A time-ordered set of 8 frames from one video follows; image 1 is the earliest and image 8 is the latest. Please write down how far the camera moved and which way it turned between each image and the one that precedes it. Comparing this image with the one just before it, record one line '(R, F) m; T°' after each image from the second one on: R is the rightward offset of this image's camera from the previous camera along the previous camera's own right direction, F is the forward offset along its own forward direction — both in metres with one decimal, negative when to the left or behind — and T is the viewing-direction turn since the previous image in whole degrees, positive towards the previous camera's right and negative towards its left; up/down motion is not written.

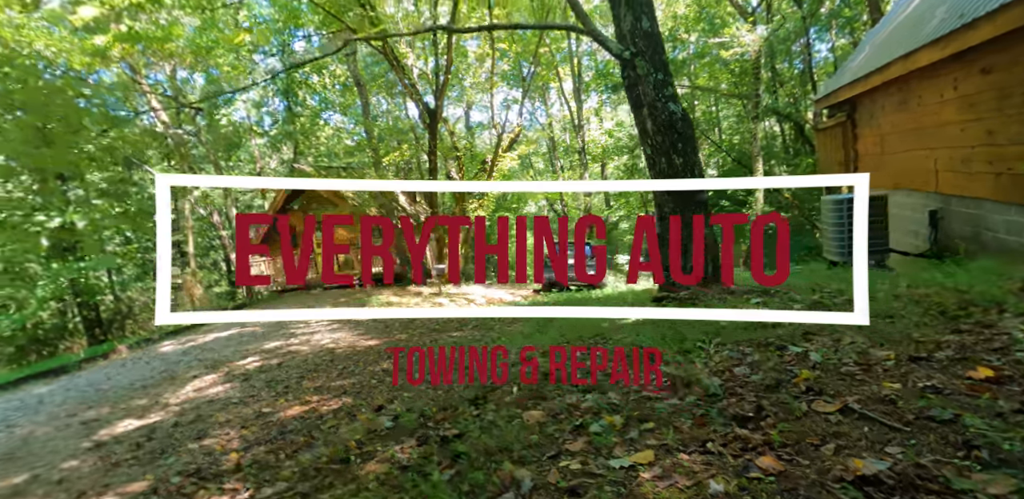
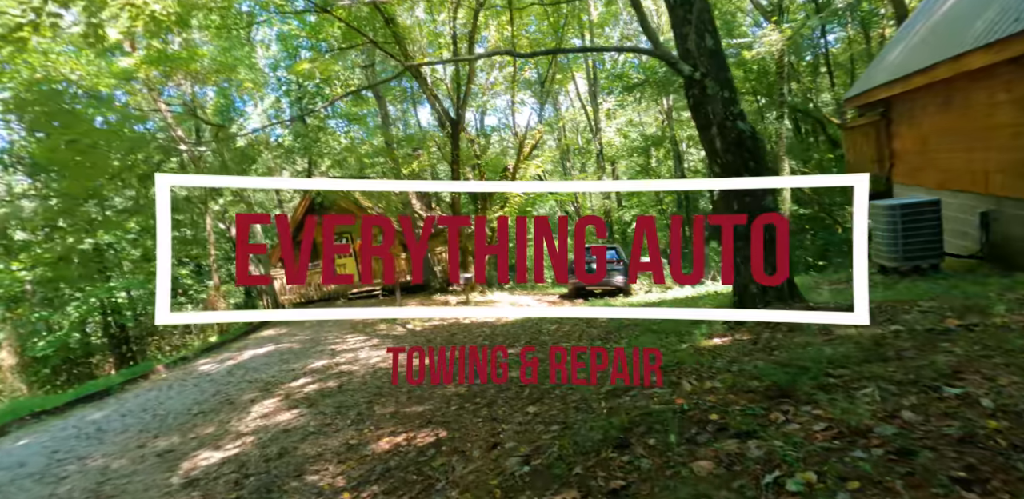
(-0.6, 0.0) m; -1°
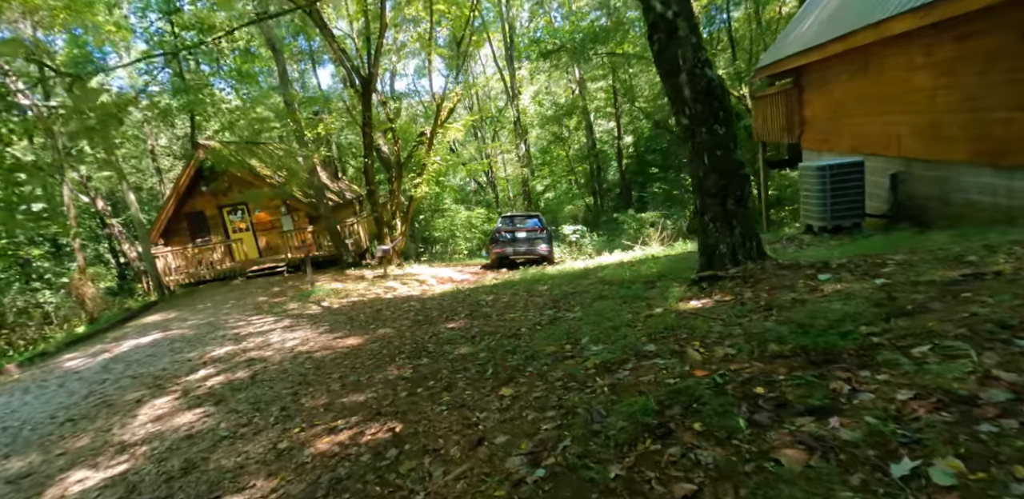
(-0.4, +0.7) m; +10°
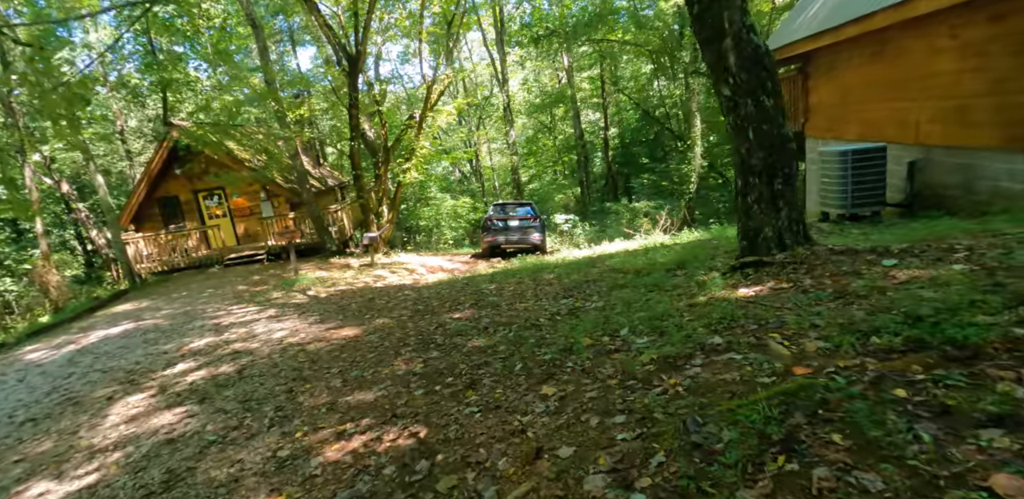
(-0.4, +0.5) m; +2°
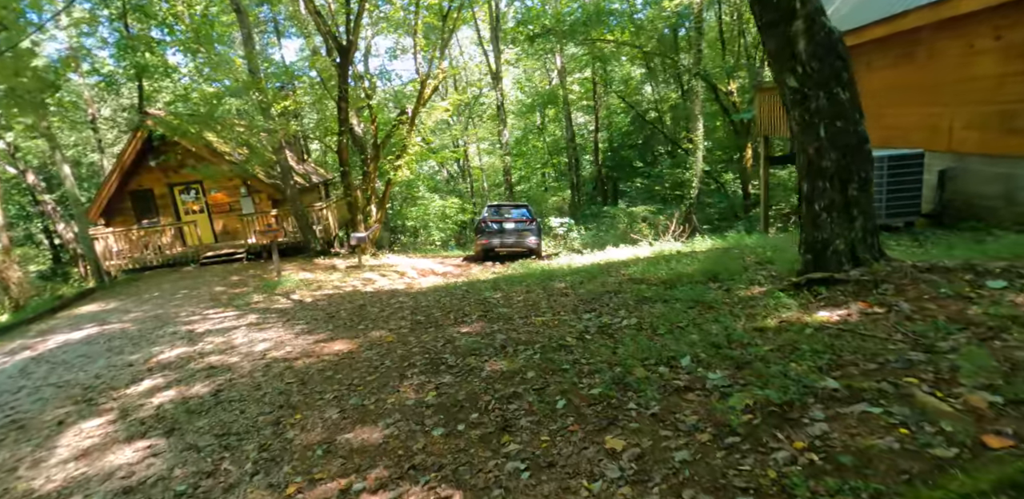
(-0.3, +0.6) m; +2°
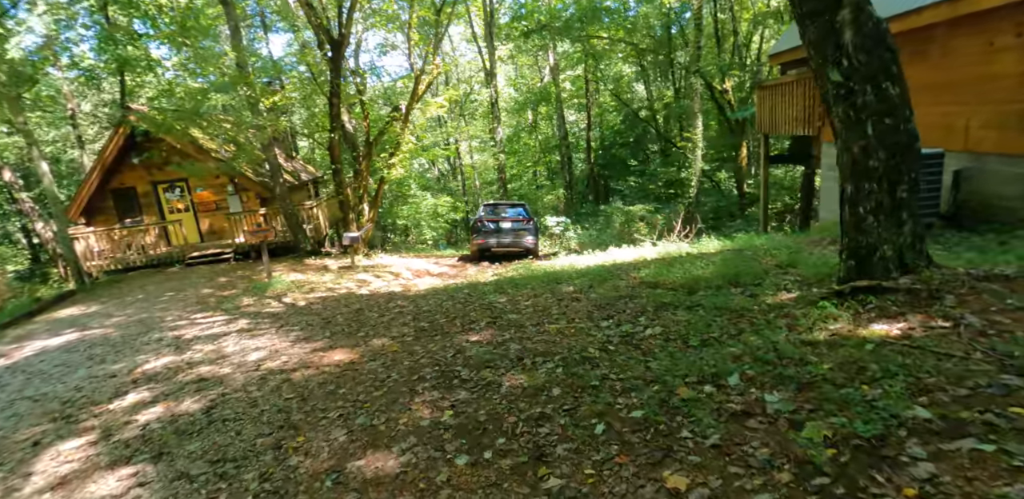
(-0.2, +0.3) m; +1°
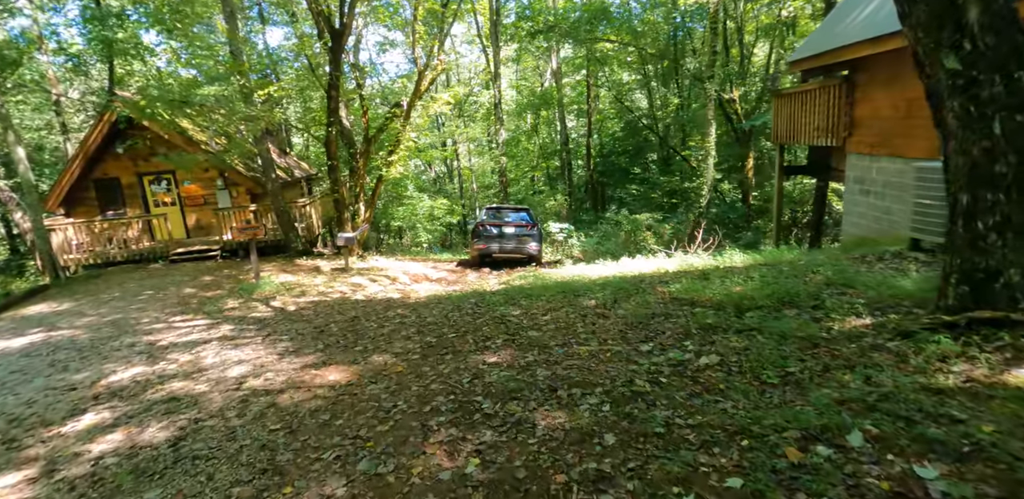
(-0.3, +0.6) m; +1°
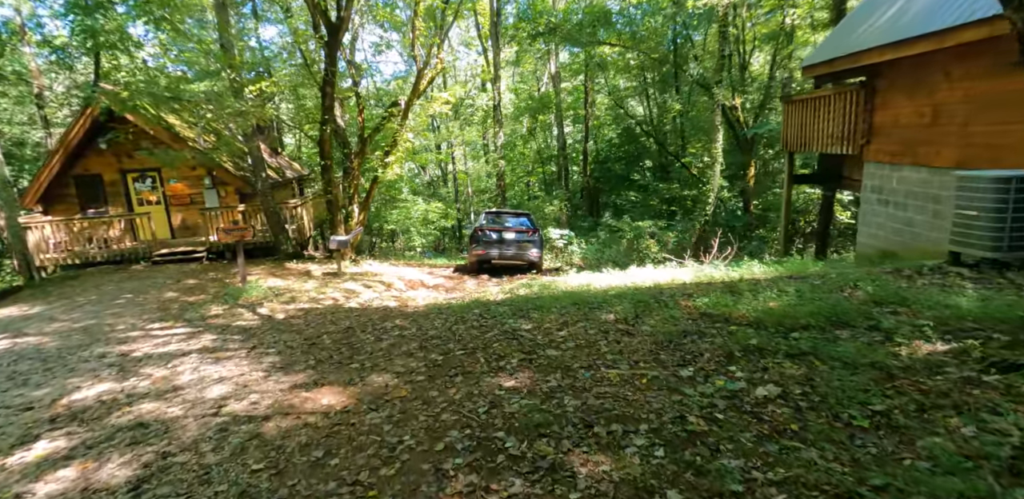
(-0.2, +0.5) m; +1°
